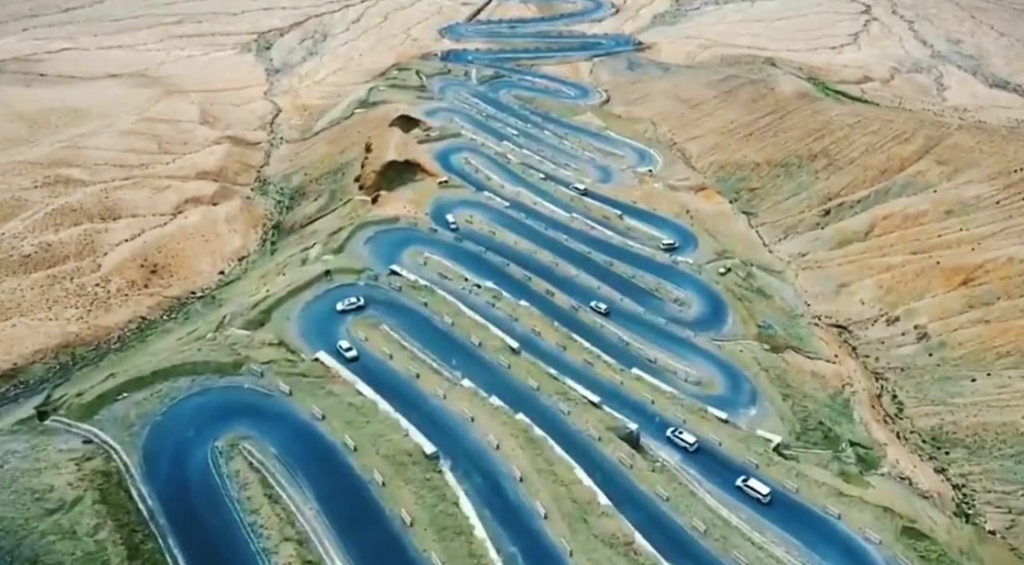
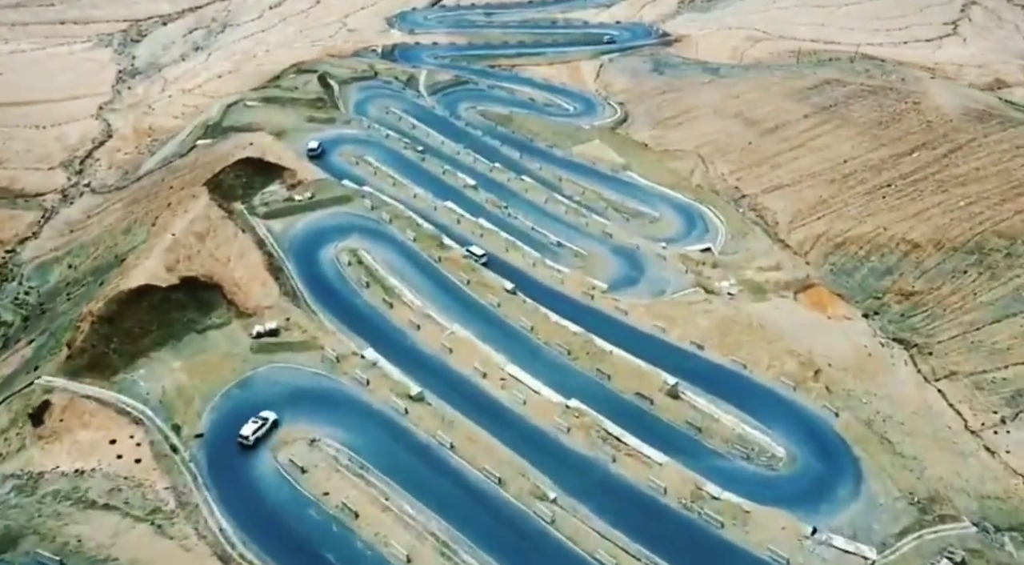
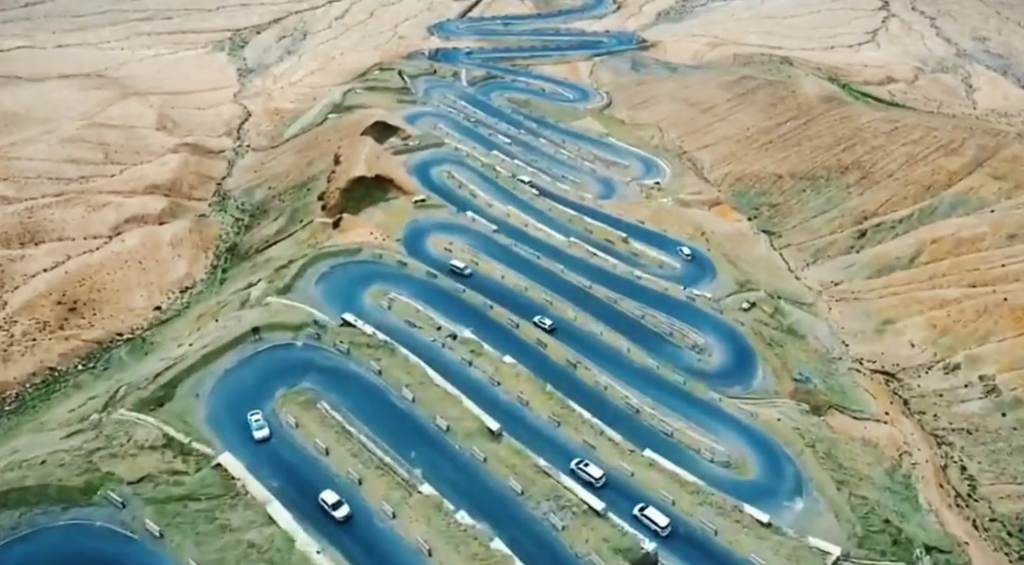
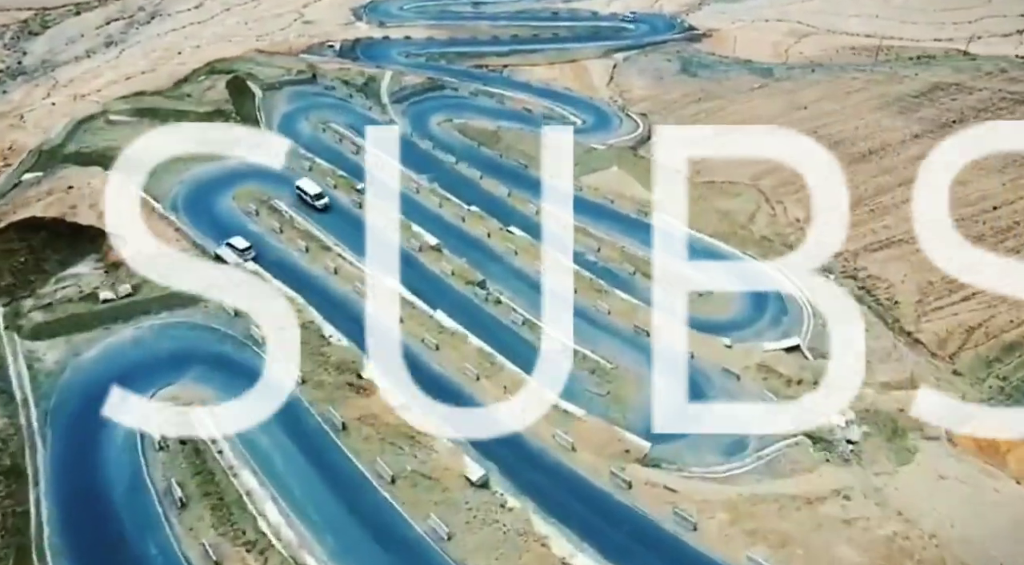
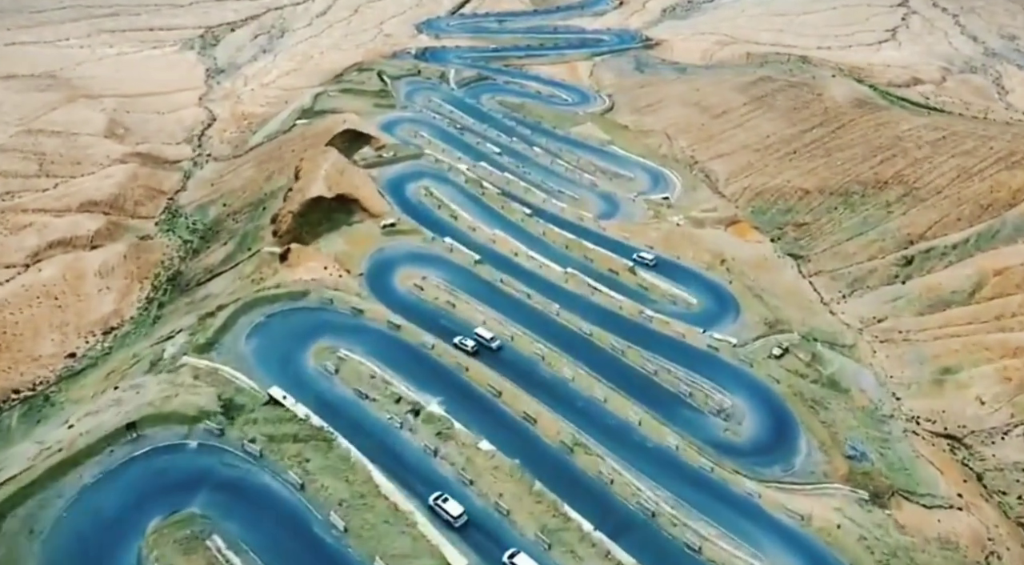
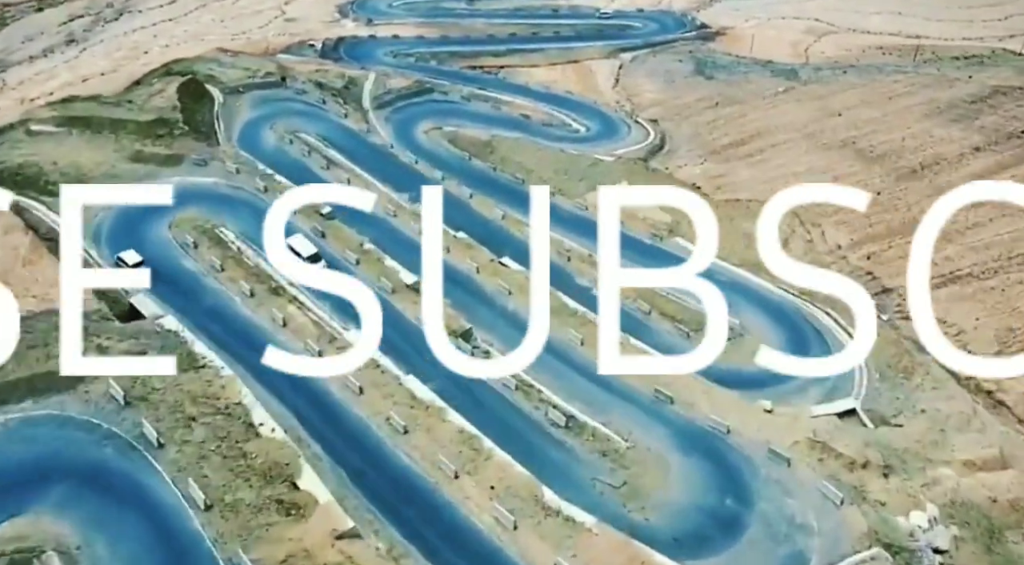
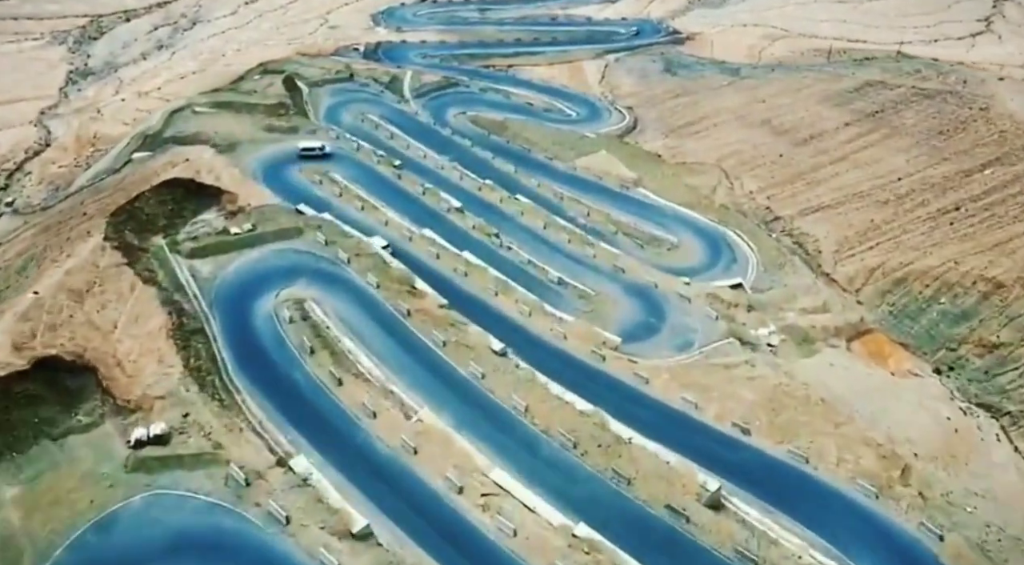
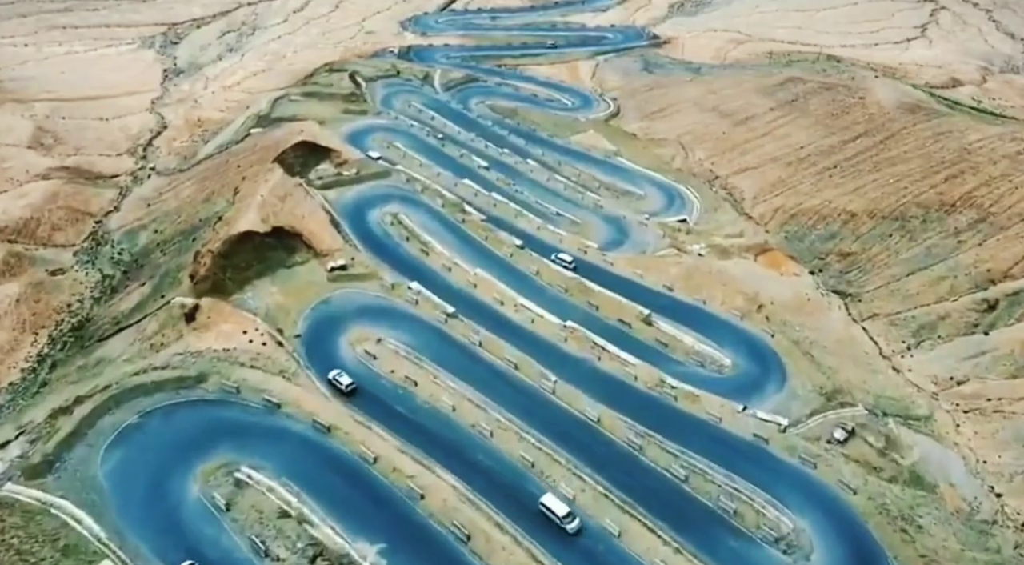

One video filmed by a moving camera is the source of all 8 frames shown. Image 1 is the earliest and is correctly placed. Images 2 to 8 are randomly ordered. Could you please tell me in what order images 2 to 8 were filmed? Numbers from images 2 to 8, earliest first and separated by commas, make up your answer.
3, 5, 8, 2, 7, 4, 6
